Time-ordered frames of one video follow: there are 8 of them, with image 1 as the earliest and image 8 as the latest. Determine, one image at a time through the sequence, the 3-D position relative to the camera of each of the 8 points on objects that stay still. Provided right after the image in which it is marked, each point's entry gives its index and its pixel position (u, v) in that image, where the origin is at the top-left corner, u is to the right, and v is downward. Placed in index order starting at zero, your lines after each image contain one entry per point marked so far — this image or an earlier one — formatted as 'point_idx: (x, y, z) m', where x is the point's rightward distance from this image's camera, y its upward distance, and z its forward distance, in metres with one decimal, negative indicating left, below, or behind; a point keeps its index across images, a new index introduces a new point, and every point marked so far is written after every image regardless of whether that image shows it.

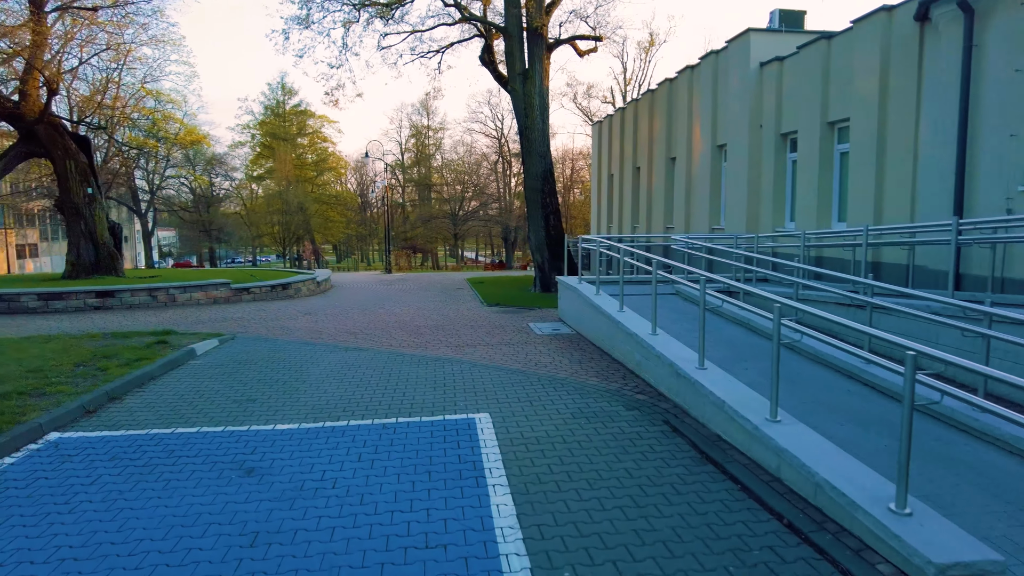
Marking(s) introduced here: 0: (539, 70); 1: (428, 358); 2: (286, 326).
0: (+0.7, +5.6, +16.9) m
1: (-1.0, -0.9, +8.5) m
2: (-3.9, -0.7, +11.6) m
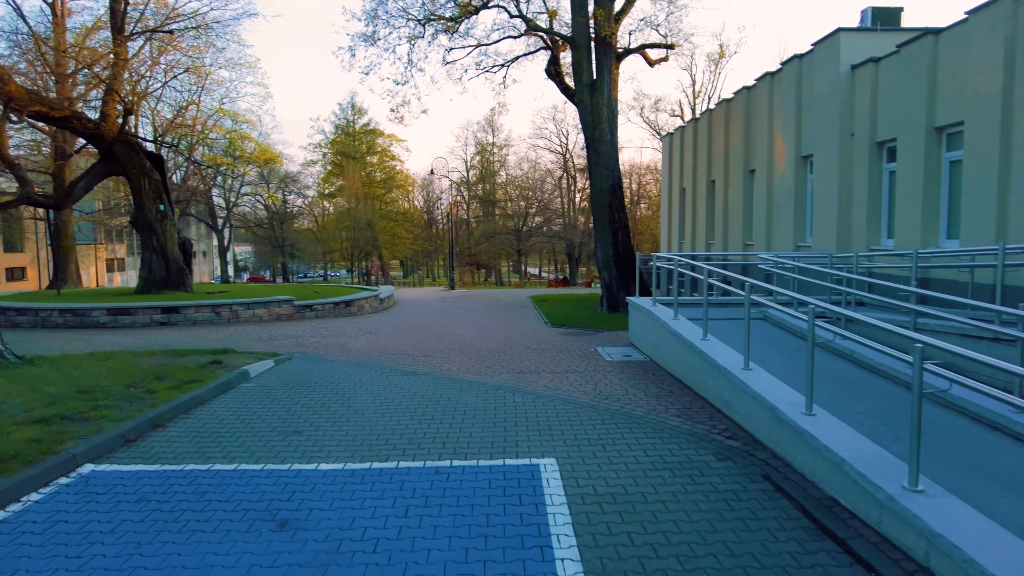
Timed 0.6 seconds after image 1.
0: (+2.4, +5.1, +16.2) m
1: (-0.2, -1.2, +7.8) m
2: (-2.8, -1.0, +11.2) m
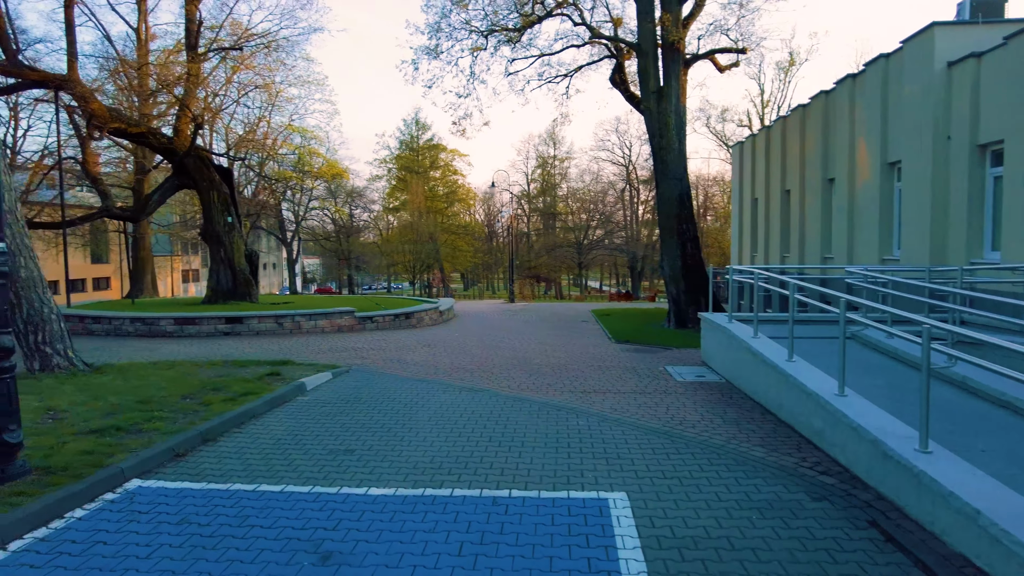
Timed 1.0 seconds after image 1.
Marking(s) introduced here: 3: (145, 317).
0: (+3.9, +4.8, +15.6) m
1: (+0.5, -1.3, +7.3) m
2: (-1.8, -1.2, +10.9) m
3: (-7.7, -0.6, +13.8) m
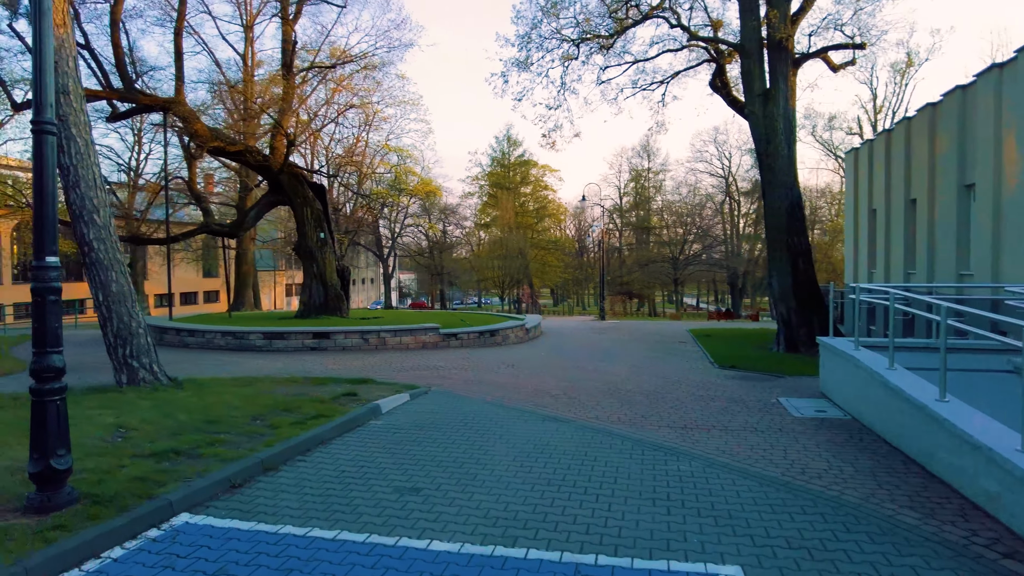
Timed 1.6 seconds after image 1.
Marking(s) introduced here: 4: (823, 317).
0: (+5.9, +4.4, +14.3) m
1: (+1.3, -1.5, +6.4) m
2: (-0.4, -1.5, +10.3) m
3: (-5.9, -0.9, +14.0) m
4: (+6.7, -0.6, +14.3) m
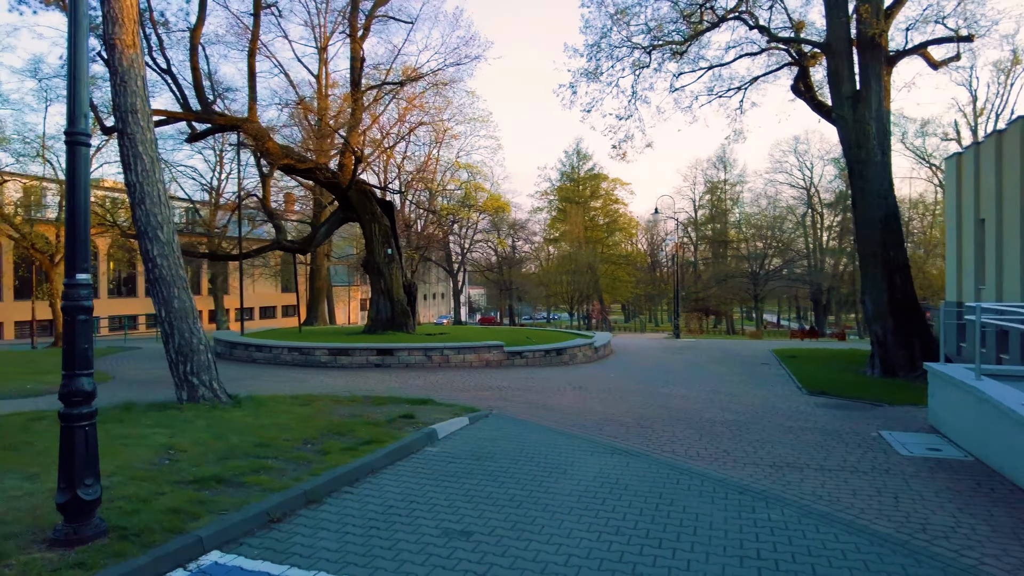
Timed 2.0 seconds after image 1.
0: (+7.3, +4.0, +13.1) m
1: (+1.9, -1.7, +5.7) m
2: (+0.6, -1.7, +9.7) m
3: (-4.5, -1.3, +13.9) m
4: (+8.1, -1.0, +12.9) m
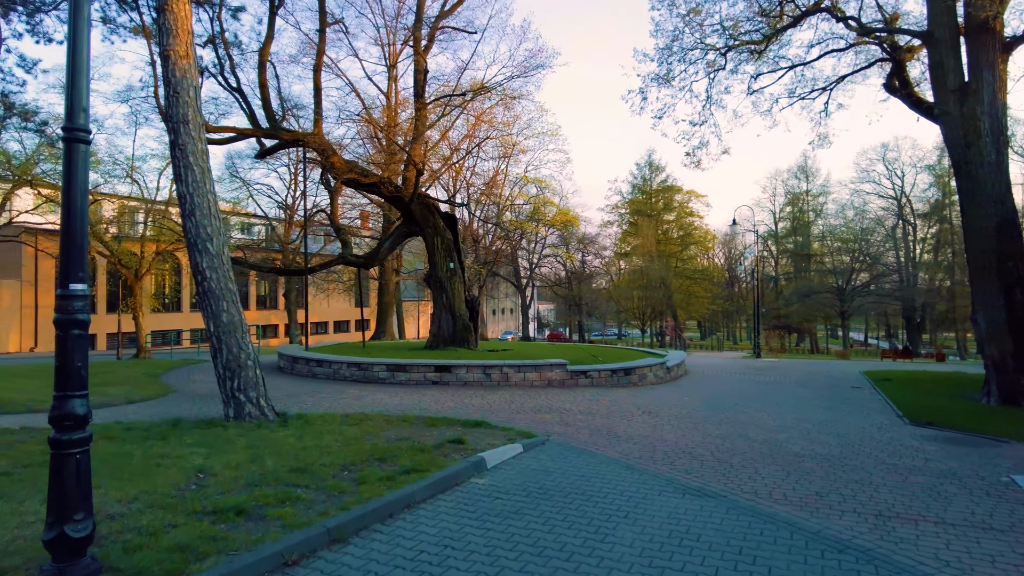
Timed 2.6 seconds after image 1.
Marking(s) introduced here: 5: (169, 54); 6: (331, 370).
0: (+8.5, +3.7, +11.7) m
1: (+2.3, -1.8, +4.7) m
2: (+1.4, -1.9, +8.9) m
3: (-3.2, -1.6, +13.6) m
4: (+9.2, -1.3, +11.2) m
5: (-4.5, +3.1, +8.7) m
6: (-3.9, -1.8, +14.2) m
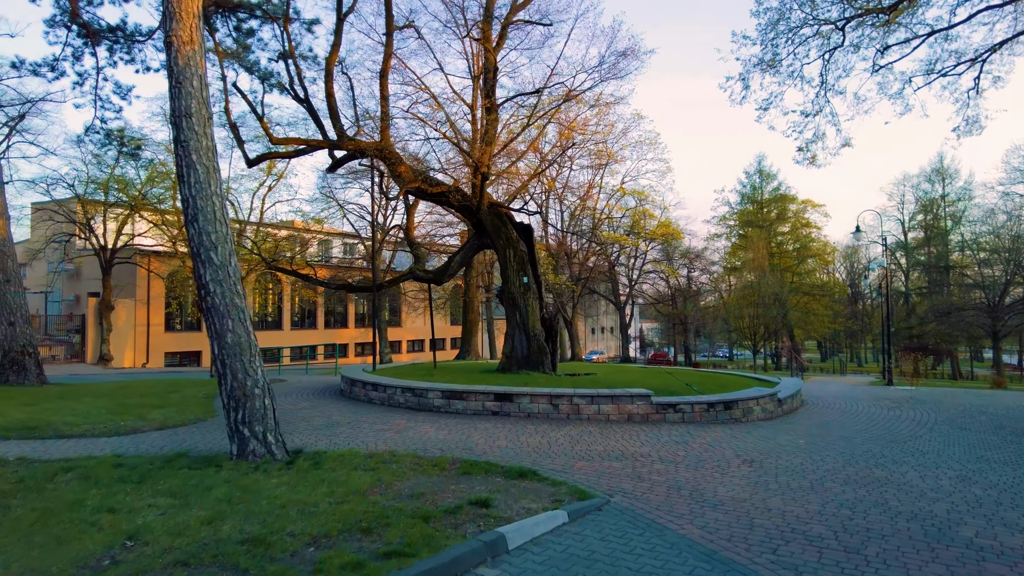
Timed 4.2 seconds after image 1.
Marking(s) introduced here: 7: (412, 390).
0: (+9.3, +3.5, +8.6) m
1: (+2.1, -1.8, +2.5) m
2: (+1.9, -2.1, +6.8) m
3: (-1.8, -1.9, +12.2) m
4: (+10.0, -1.4, +7.9) m
5: (-4.0, +2.9, +7.7) m
6: (-2.5, -2.1, +12.9) m
7: (-1.9, -1.9, +12.3) m
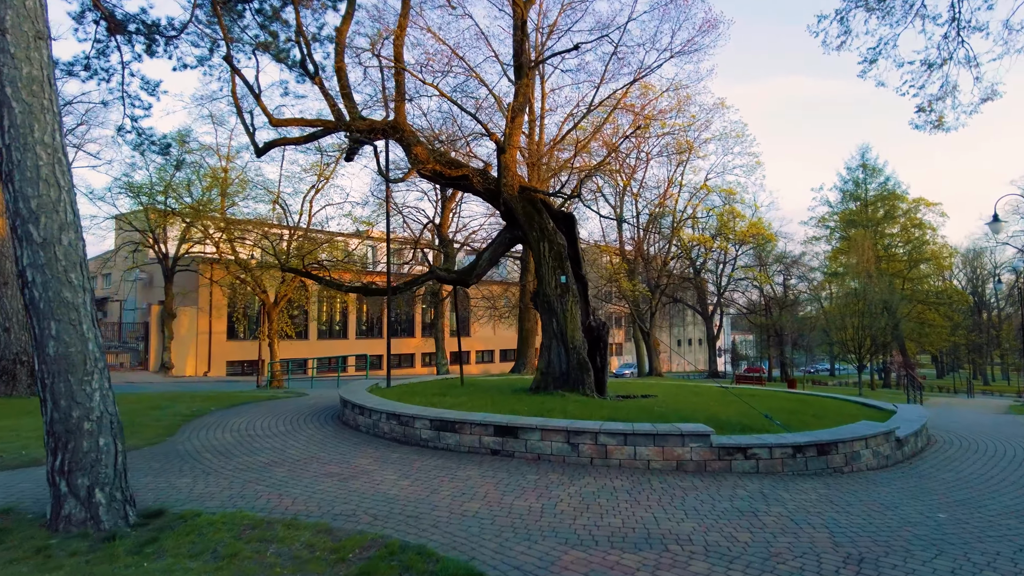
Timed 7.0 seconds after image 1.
0: (+9.0, +3.7, +4.6) m
1: (+1.0, -1.6, -0.6) m
2: (+1.4, -1.9, +3.7) m
3: (-1.6, -1.8, +9.5) m
4: (+9.6, -1.3, +3.7) m
5: (-4.3, +3.0, +5.4) m
6: (-2.2, -2.1, +10.3) m
7: (-1.6, -1.9, +9.6) m
